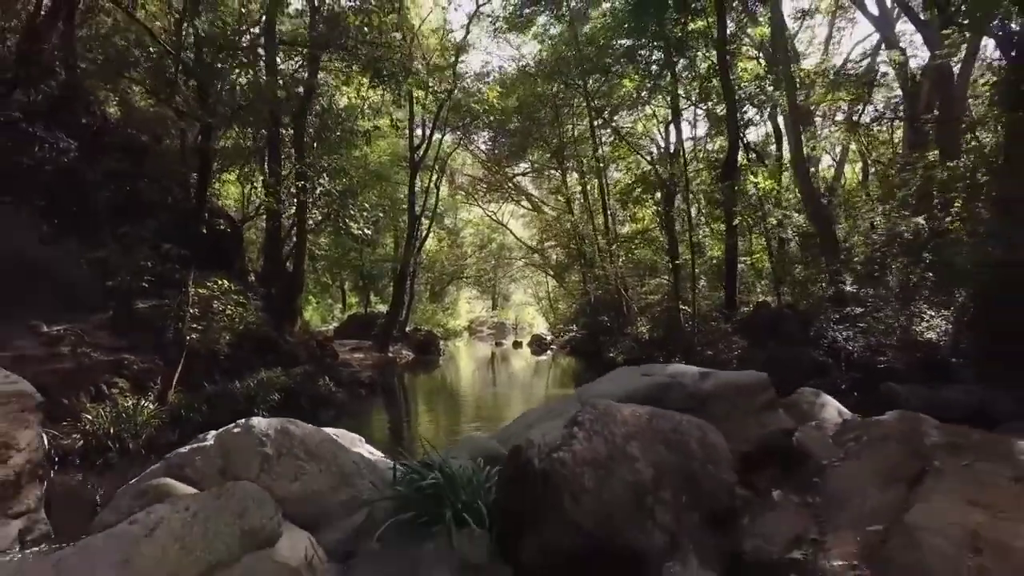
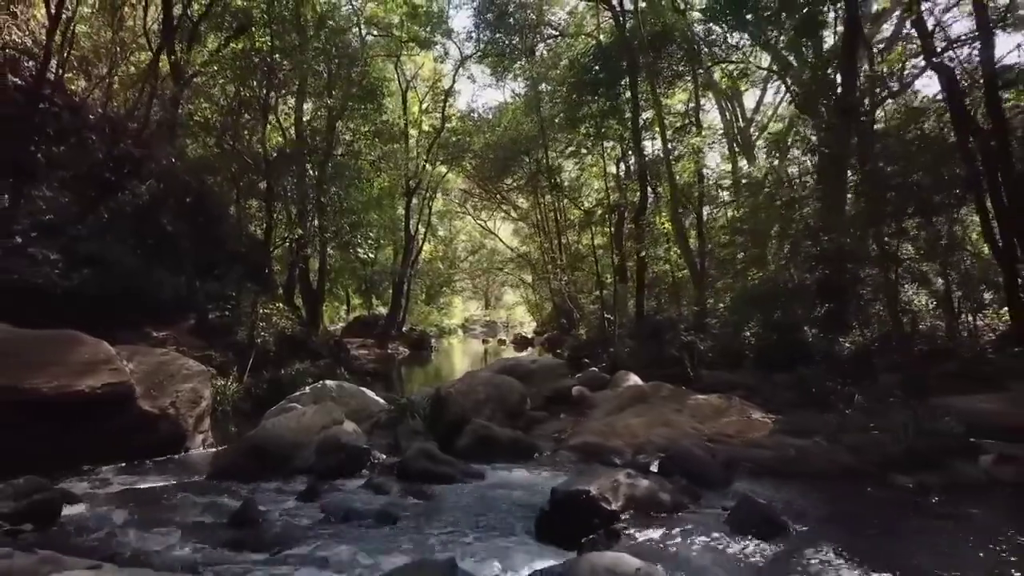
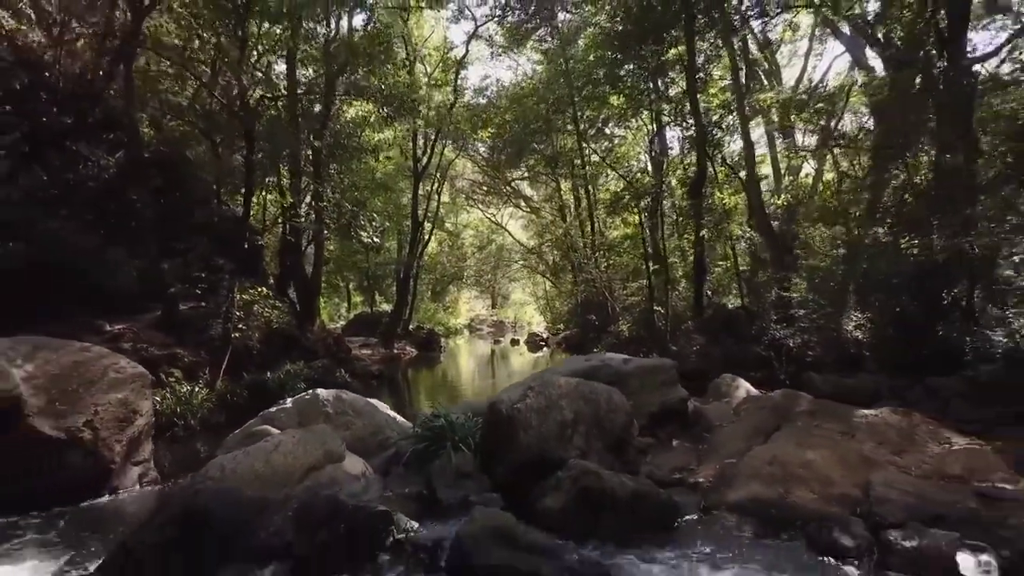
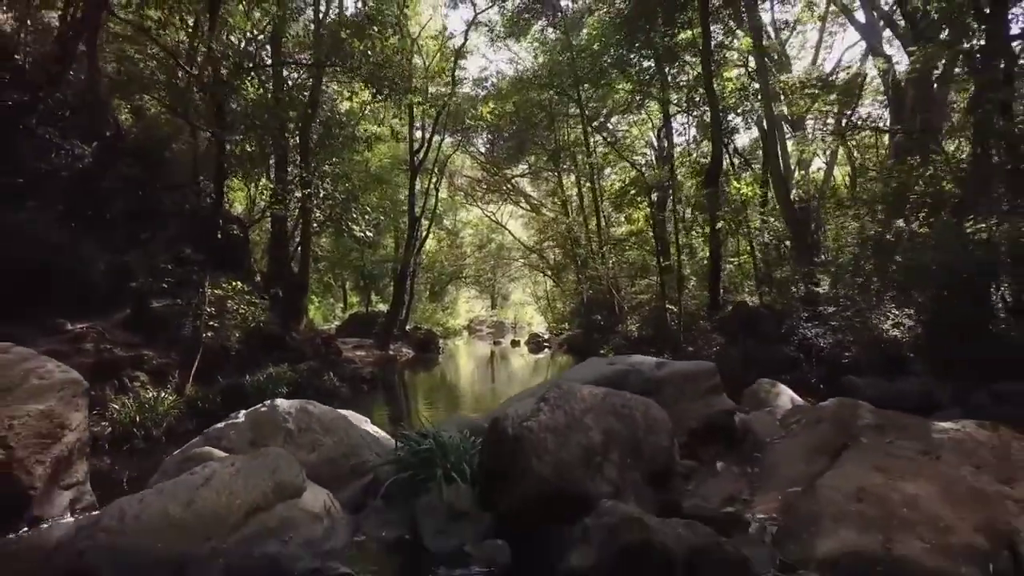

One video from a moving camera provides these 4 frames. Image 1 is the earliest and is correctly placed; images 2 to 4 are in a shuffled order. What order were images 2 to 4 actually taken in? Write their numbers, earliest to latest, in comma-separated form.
4, 3, 2
